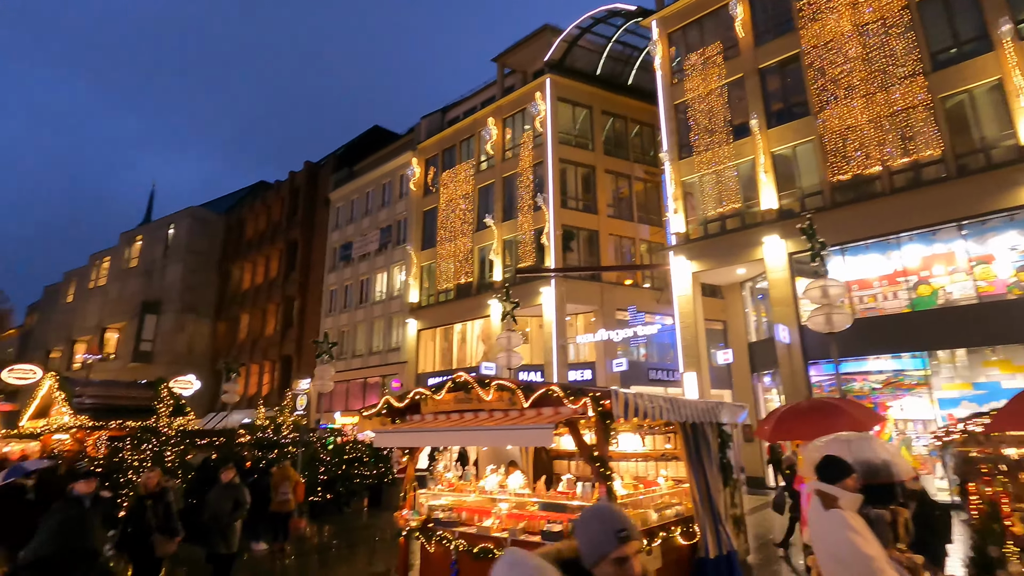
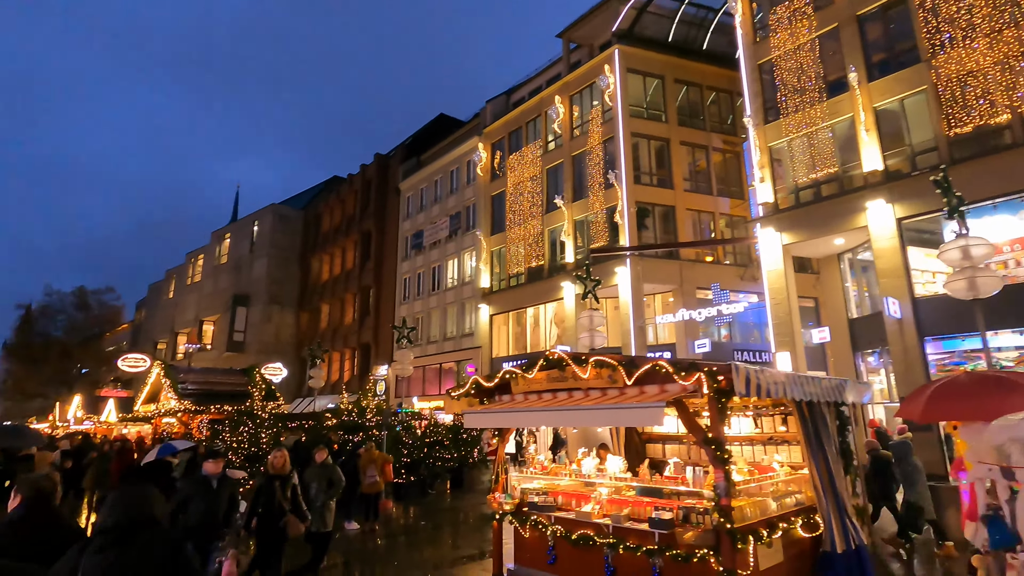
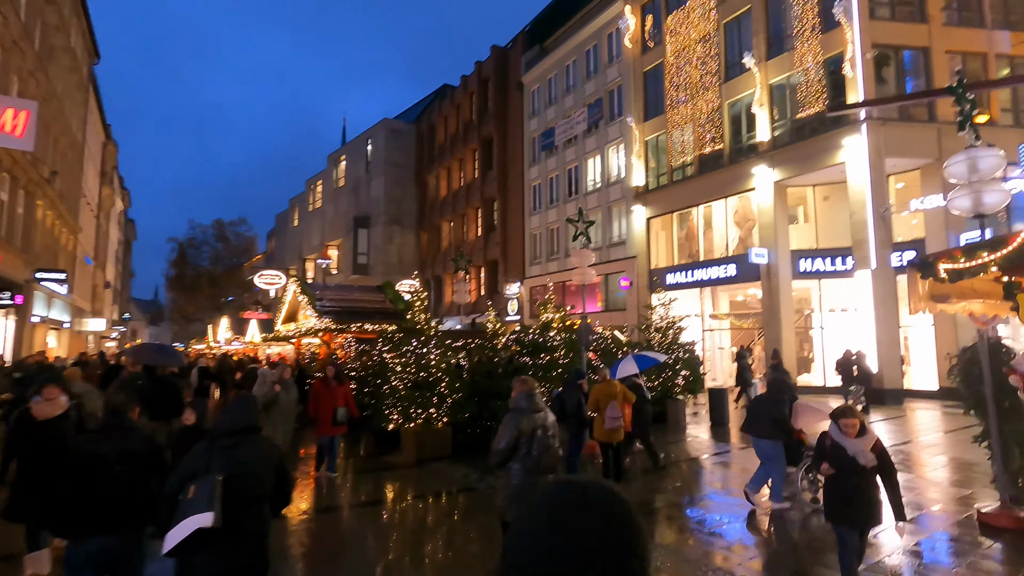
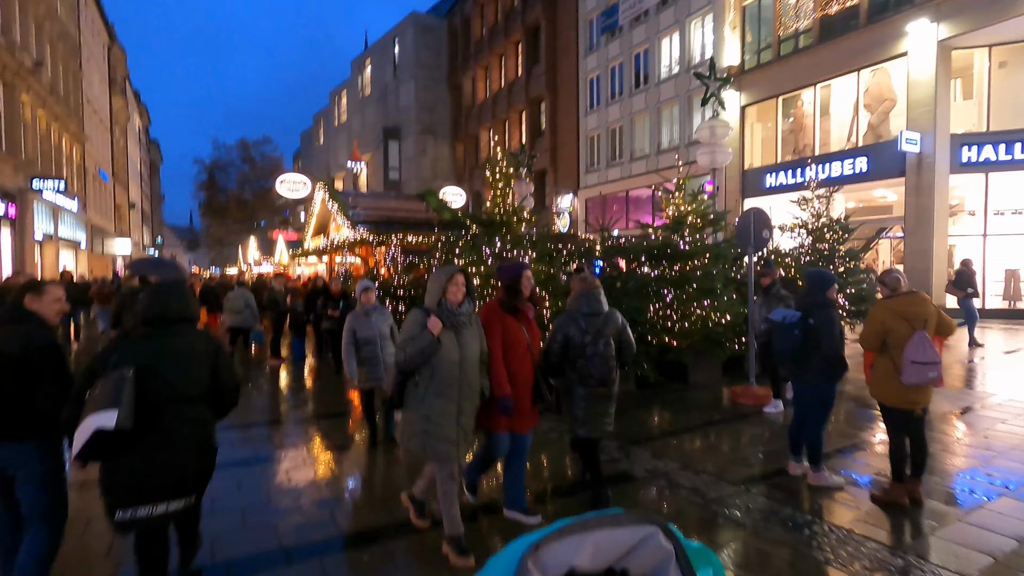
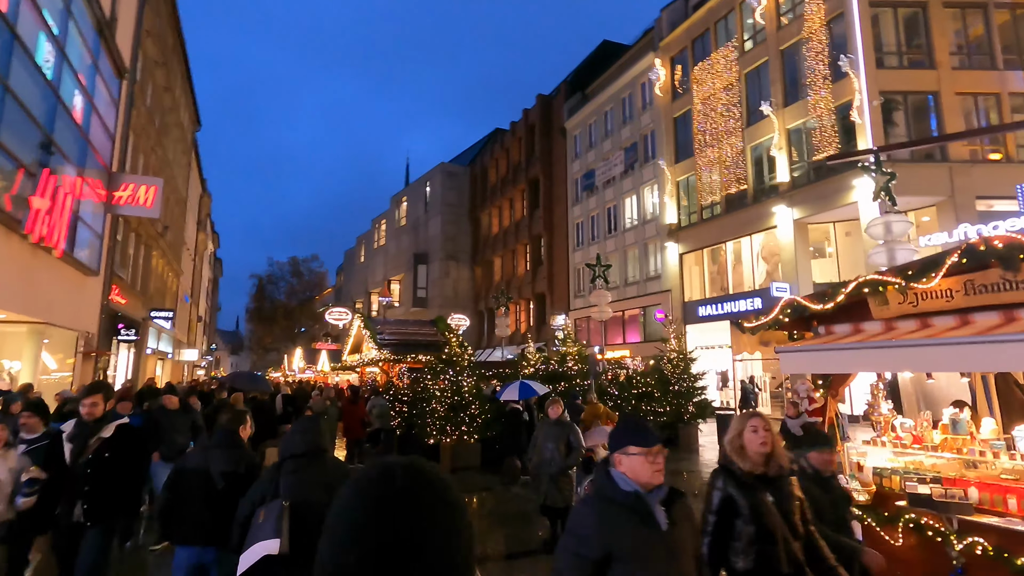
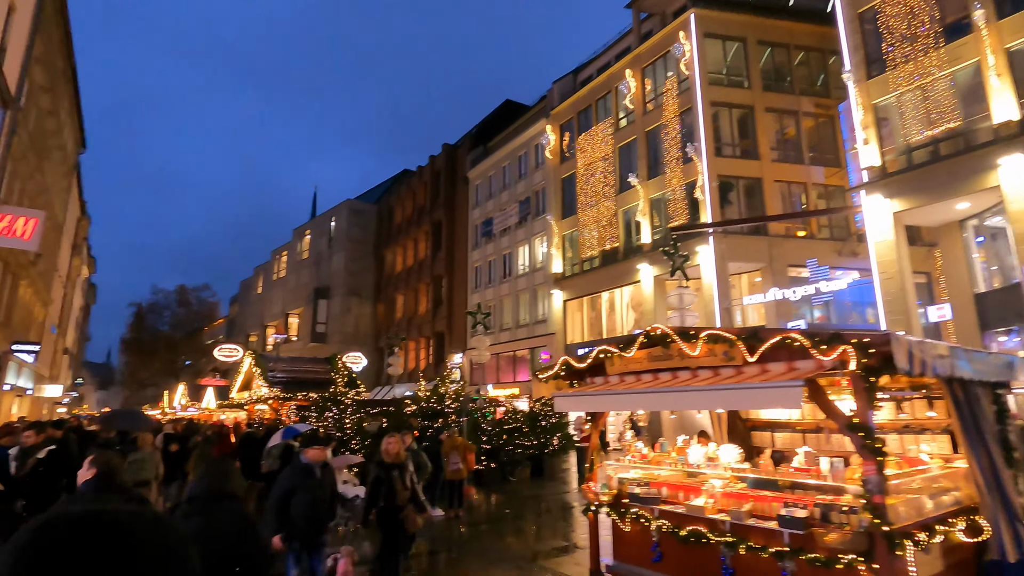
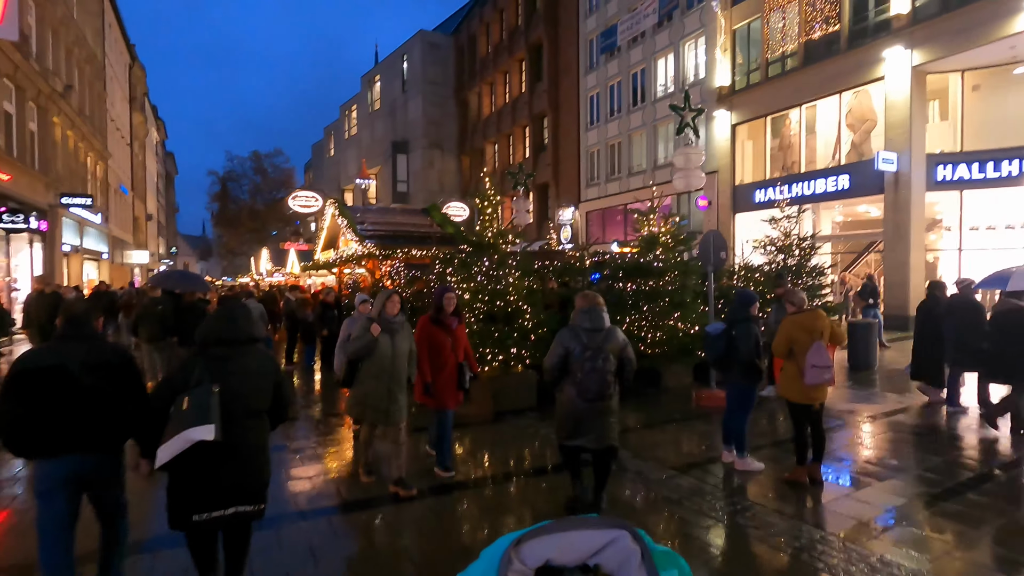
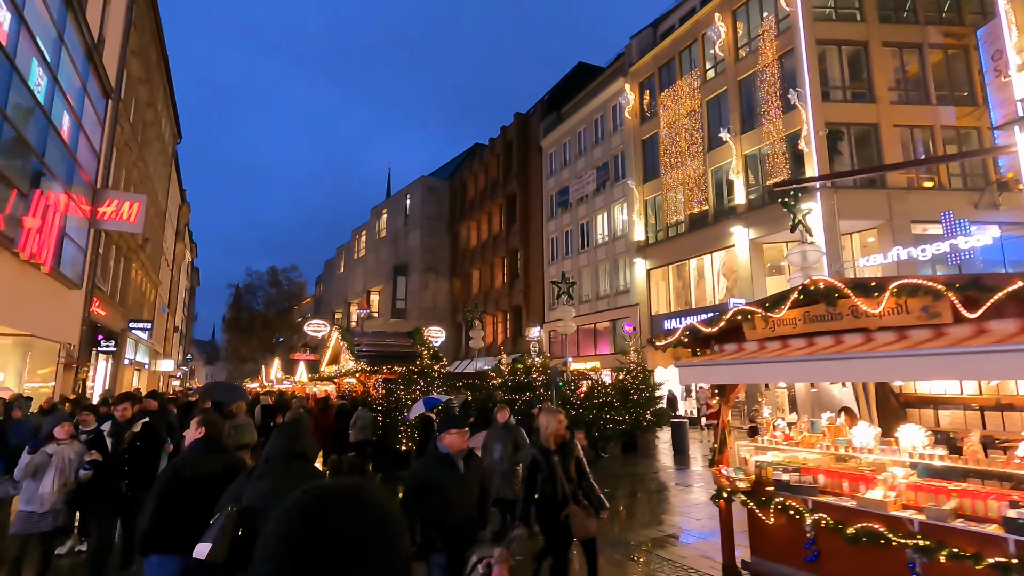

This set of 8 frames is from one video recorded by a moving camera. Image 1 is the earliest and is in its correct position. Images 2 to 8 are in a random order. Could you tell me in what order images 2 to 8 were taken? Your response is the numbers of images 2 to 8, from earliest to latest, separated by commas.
2, 6, 8, 5, 3, 7, 4
